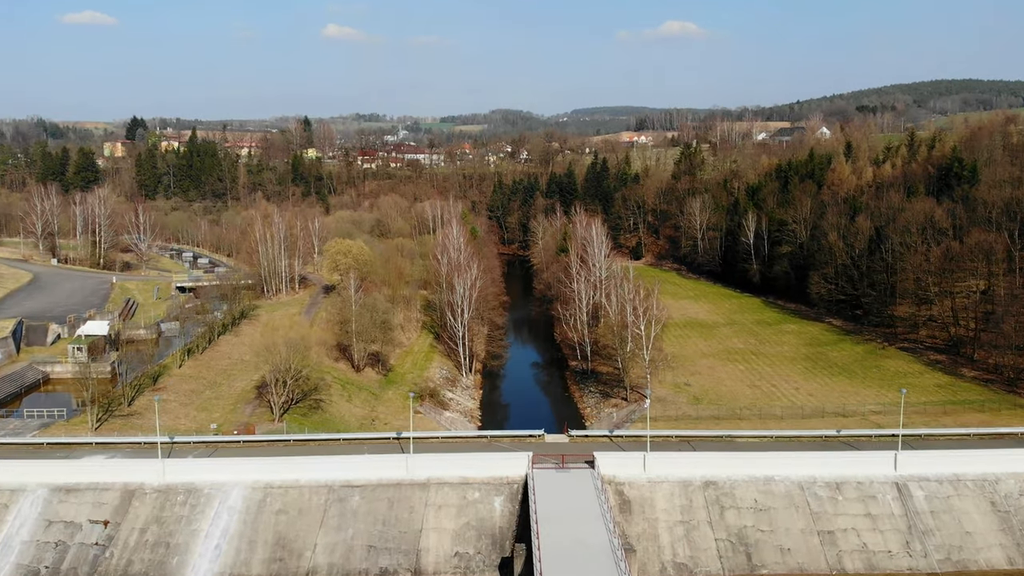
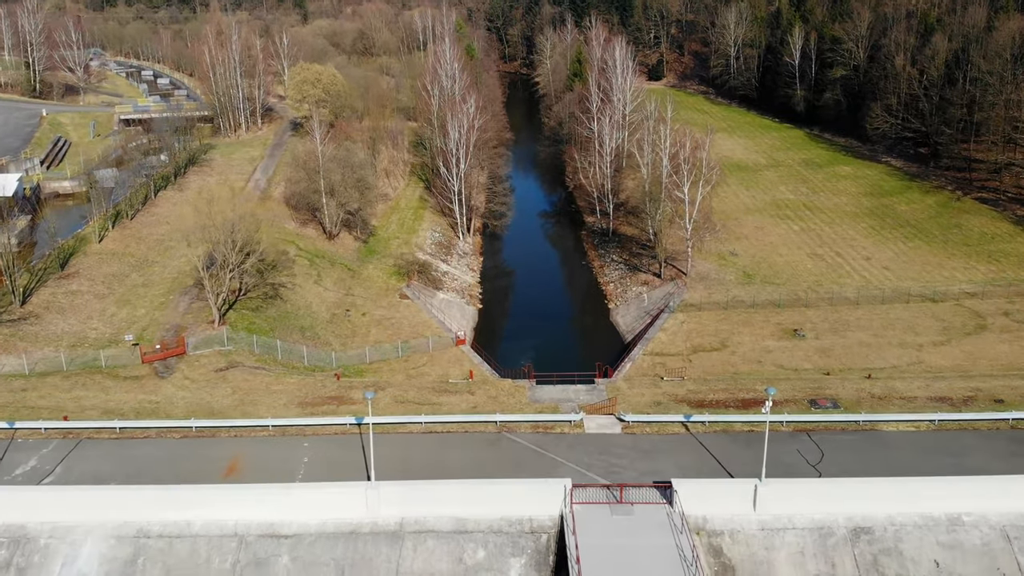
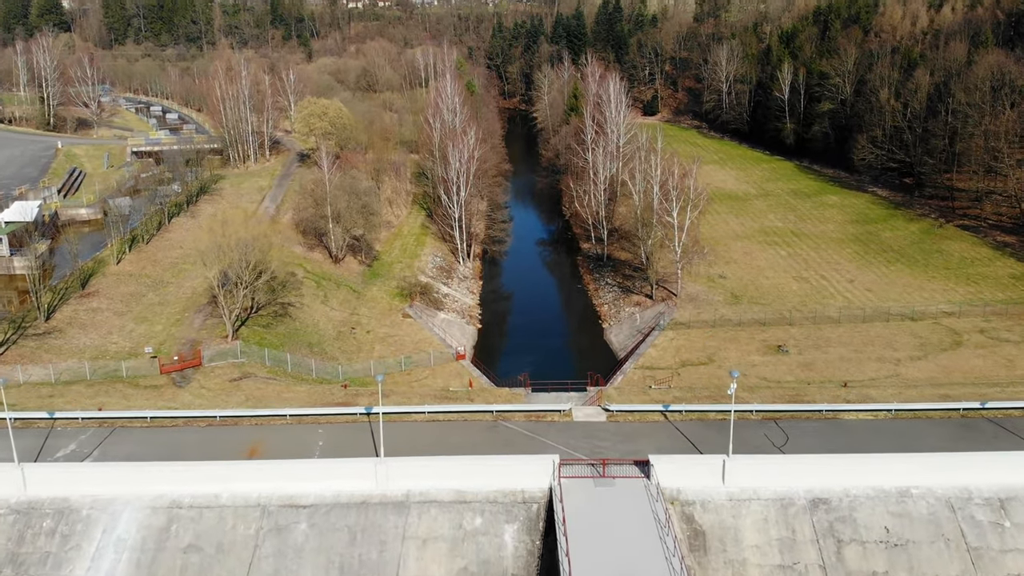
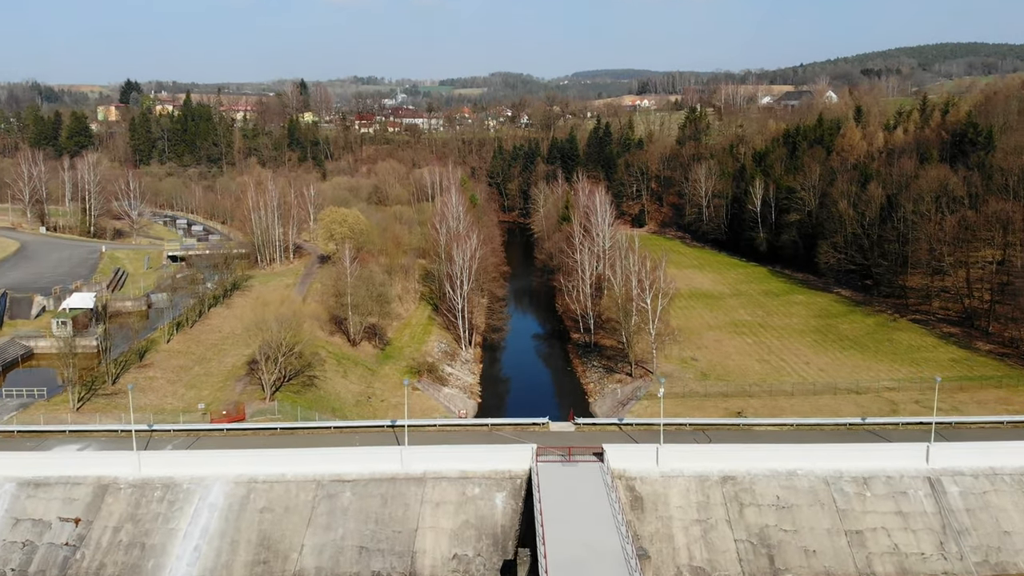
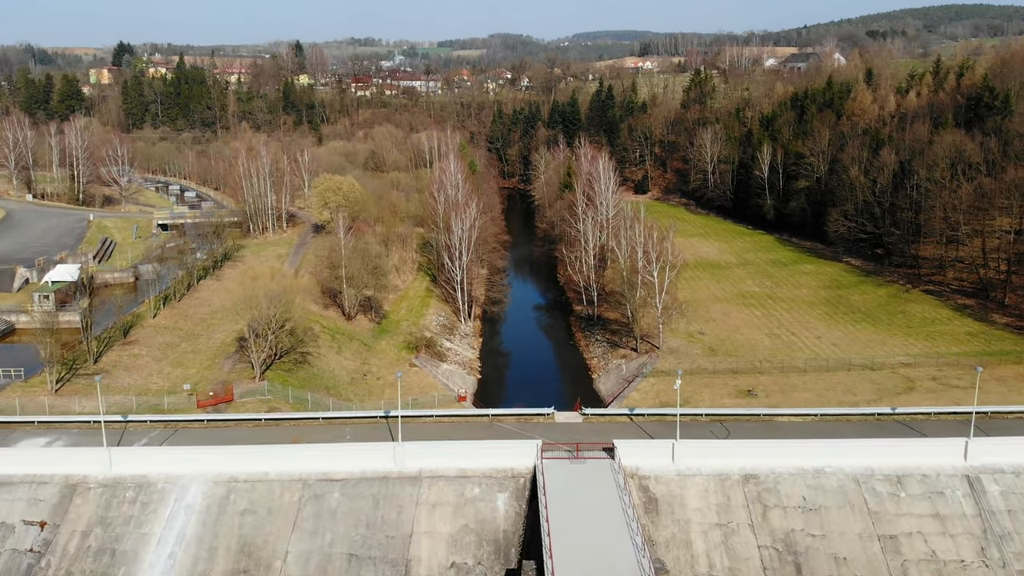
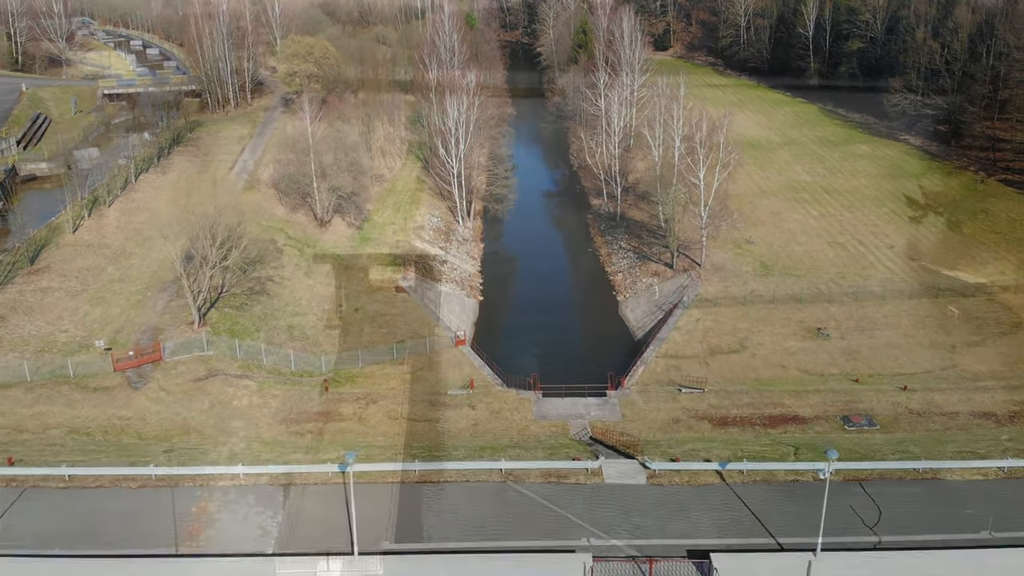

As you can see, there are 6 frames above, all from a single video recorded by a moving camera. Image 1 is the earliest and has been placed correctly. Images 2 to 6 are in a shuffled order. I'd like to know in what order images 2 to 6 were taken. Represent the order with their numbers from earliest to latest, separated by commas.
4, 5, 3, 2, 6
